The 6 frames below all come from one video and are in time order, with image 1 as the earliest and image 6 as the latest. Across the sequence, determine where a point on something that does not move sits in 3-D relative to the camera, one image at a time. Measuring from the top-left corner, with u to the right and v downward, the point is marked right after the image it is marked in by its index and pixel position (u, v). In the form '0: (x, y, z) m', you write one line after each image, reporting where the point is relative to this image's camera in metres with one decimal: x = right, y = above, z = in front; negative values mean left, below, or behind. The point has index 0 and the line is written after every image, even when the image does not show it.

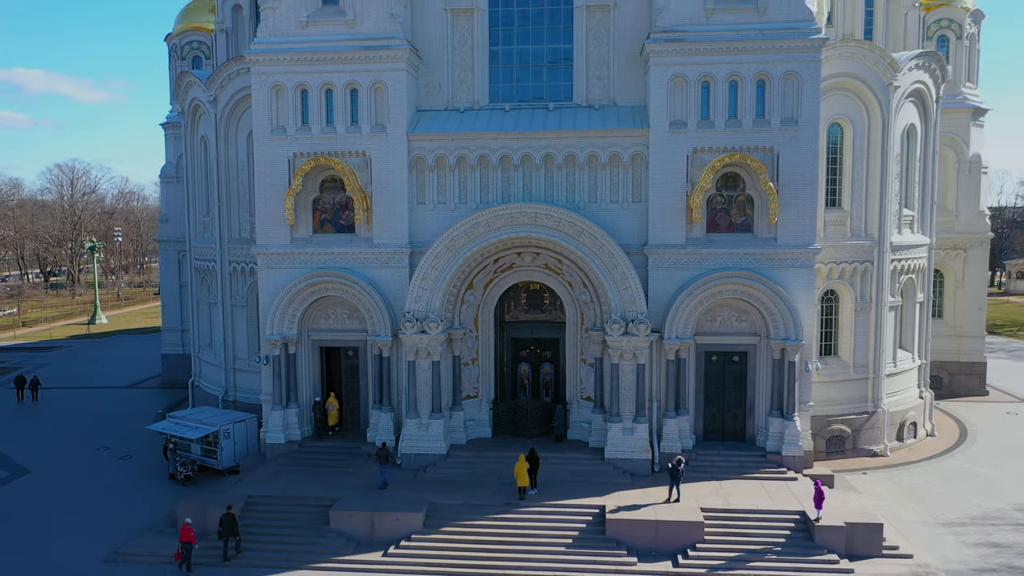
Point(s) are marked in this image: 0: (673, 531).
0: (+4.3, -6.5, +19.7) m
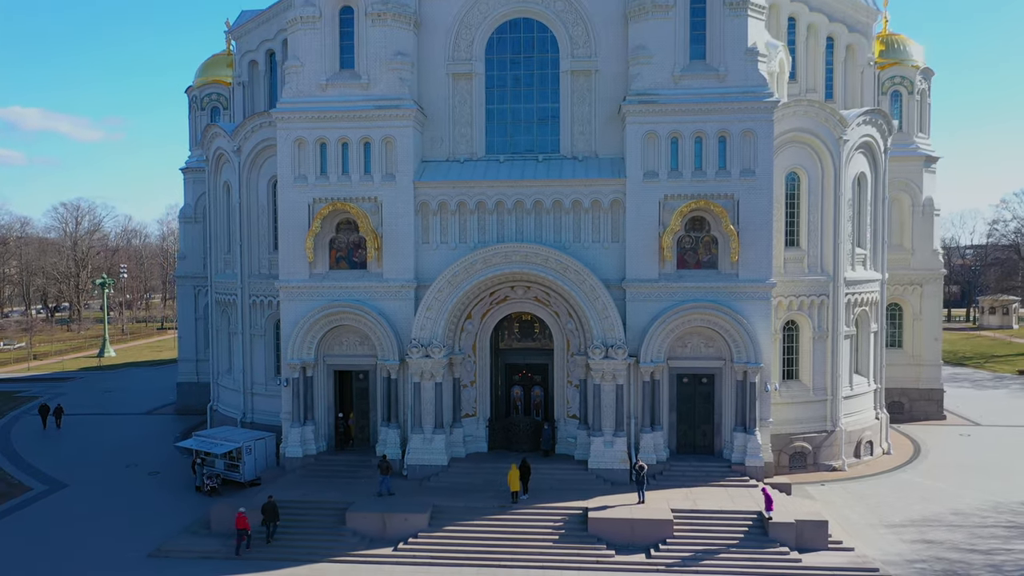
0: (+4.1, -7.4, +22.6) m
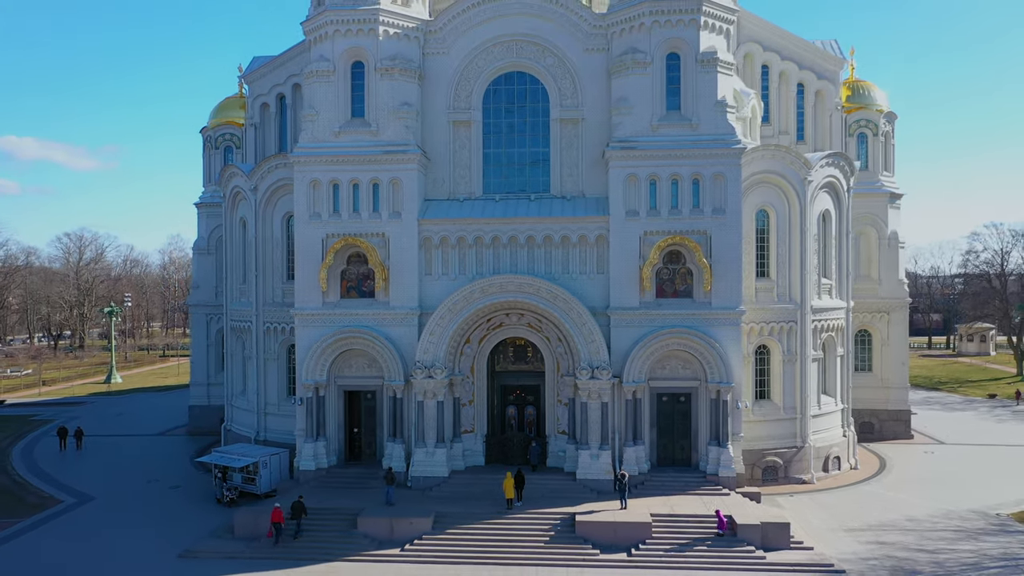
0: (+4.0, -8.3, +25.2) m
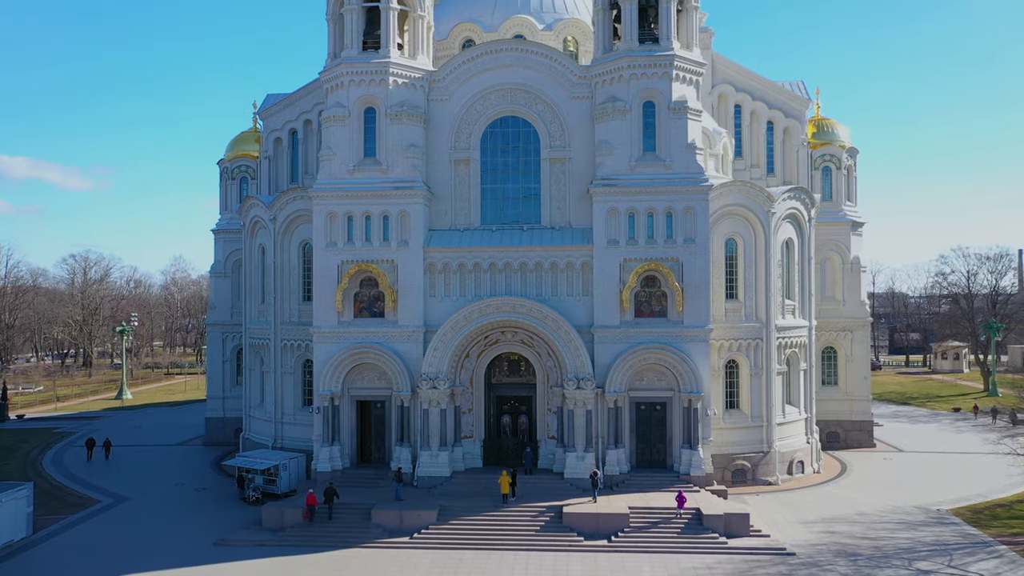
0: (+3.8, -9.1, +28.9) m
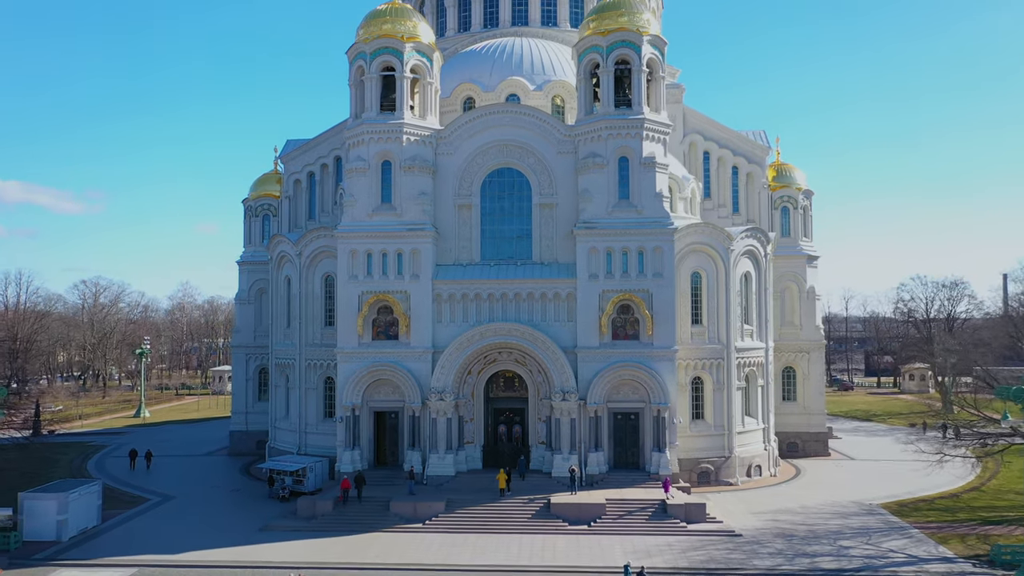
0: (+3.6, -10.4, +34.6) m
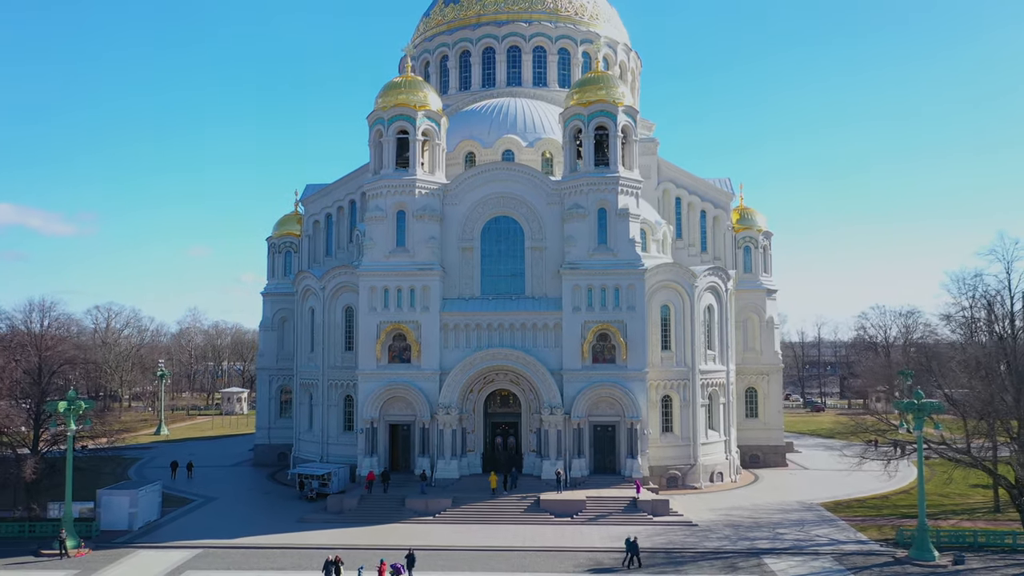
0: (+3.3, -12.2, +41.6) m
